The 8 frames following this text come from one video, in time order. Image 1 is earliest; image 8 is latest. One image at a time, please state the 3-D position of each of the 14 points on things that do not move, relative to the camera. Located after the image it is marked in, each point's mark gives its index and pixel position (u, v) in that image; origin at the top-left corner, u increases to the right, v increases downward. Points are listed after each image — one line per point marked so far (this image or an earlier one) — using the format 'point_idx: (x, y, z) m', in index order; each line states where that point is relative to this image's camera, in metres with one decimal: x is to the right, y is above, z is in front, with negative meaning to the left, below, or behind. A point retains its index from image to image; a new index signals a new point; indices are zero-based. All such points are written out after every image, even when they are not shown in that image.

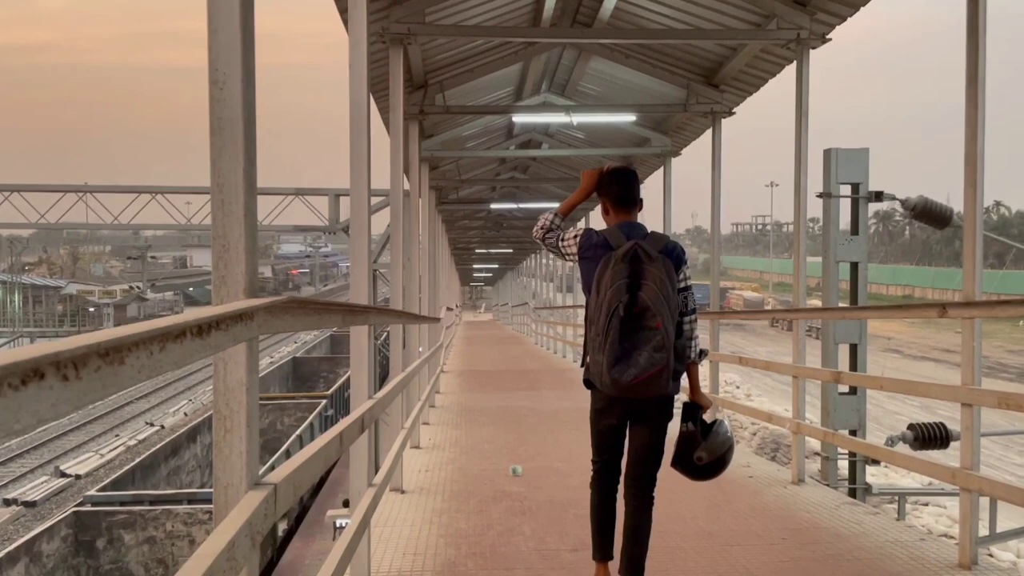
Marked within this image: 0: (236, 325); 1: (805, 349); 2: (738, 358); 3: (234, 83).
0: (-0.4, -0.1, +1.3) m
1: (+1.8, -0.4, +5.5) m
2: (+1.6, -0.5, +6.0) m
3: (-0.5, +0.4, +1.5) m
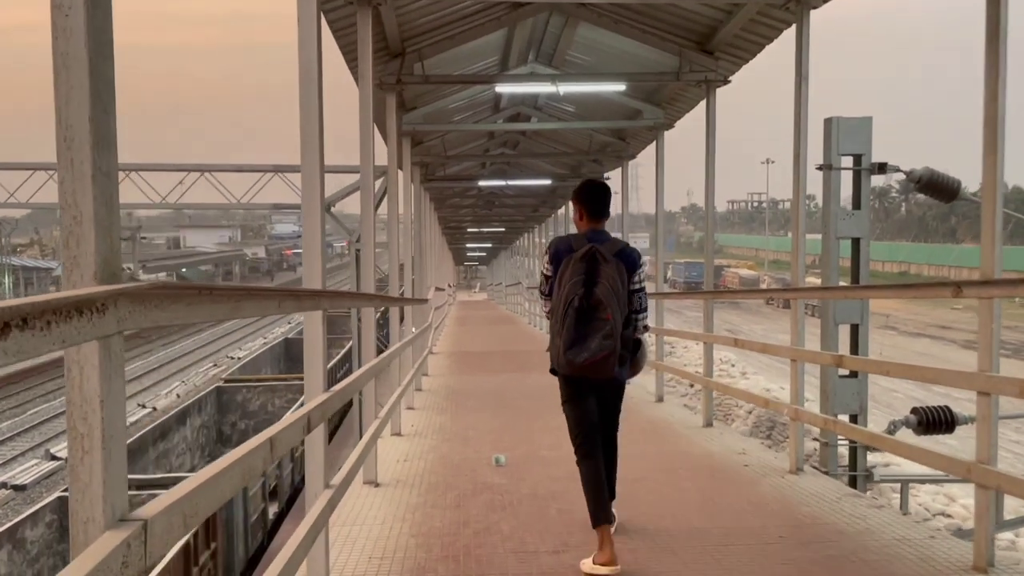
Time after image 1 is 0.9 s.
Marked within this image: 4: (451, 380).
0: (-0.5, 0.0, +1.0) m
1: (+1.7, -0.2, +5.2) m
2: (+1.4, -0.3, +5.7) m
3: (-0.6, +0.4, +1.2) m
4: (-0.8, -1.1, +10.8) m
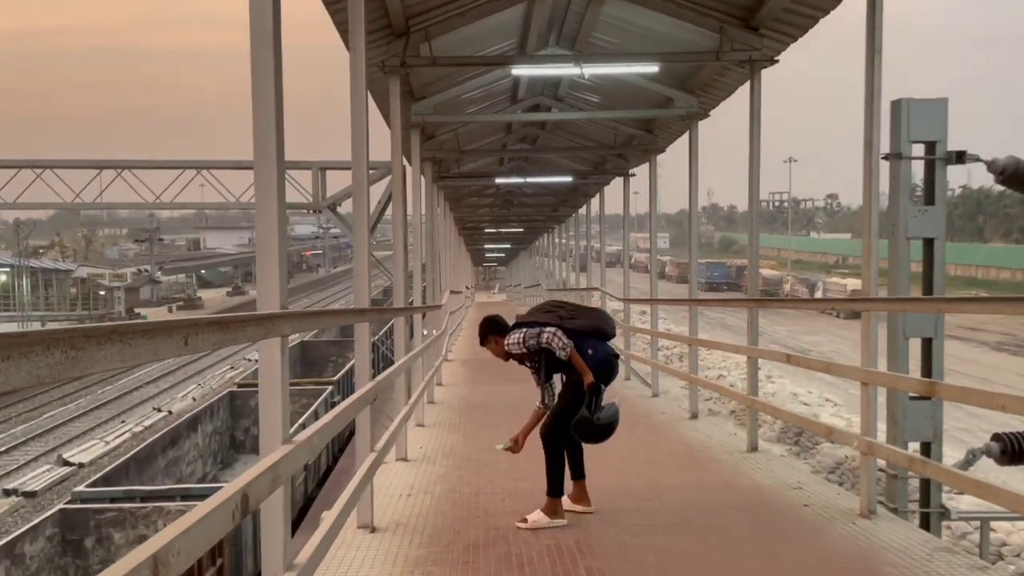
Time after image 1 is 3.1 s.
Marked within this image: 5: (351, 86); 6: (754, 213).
0: (-0.5, -0.1, +0.3) m
1: (+1.8, -0.3, +4.4) m
2: (+1.6, -0.4, +5.0) m
3: (-0.6, +0.3, +0.5) m
4: (-0.5, -1.2, +10.1) m
5: (-0.9, +1.1, +4.7) m
6: (+1.7, +0.5, +6.0) m
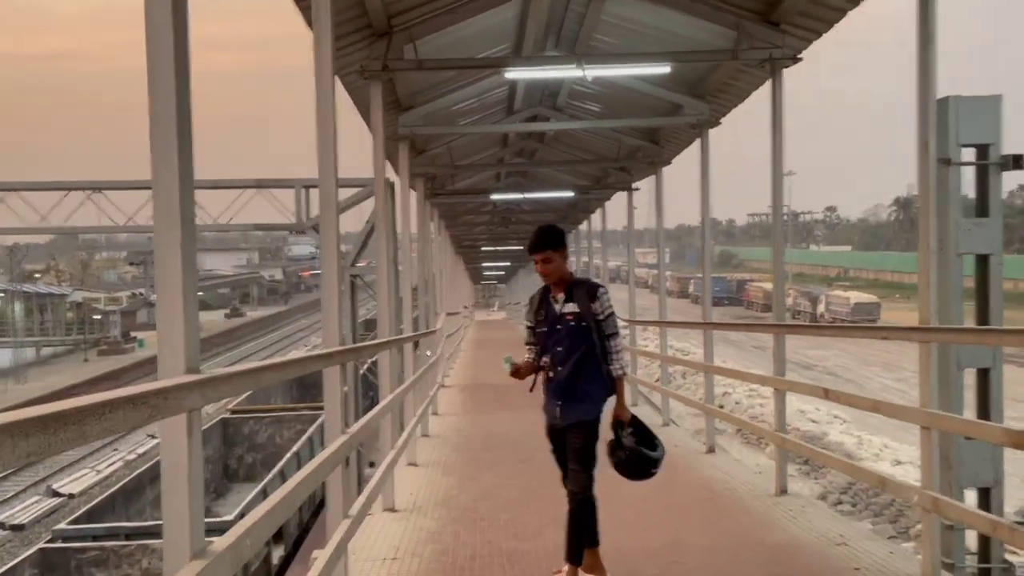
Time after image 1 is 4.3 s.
0: (-0.5, -0.2, -0.3) m
1: (+1.8, -0.4, +3.8) m
2: (+1.6, -0.5, +4.3) m
3: (-0.6, +0.3, -0.1) m
4: (-0.5, -1.4, +9.4) m
5: (-0.9, +0.9, +4.1) m
6: (+1.7, +0.4, +5.4) m
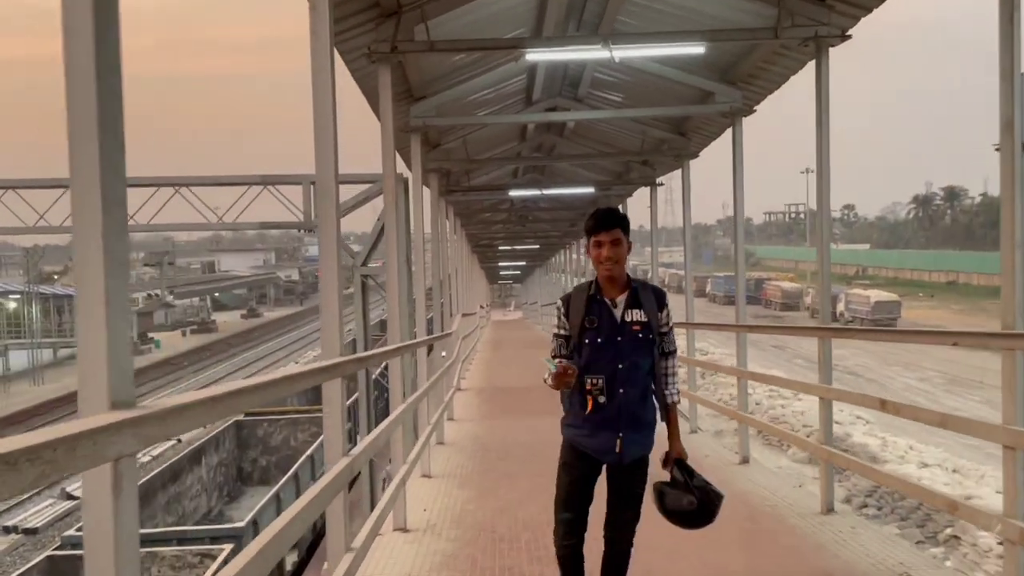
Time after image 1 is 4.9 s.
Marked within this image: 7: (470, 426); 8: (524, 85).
0: (-0.5, -0.2, -0.7) m
1: (+1.9, -0.4, +3.4) m
2: (+1.7, -0.5, +3.9) m
3: (-0.6, +0.3, -0.5) m
4: (-0.3, -1.4, +9.0) m
5: (-0.8, +0.9, +3.7) m
6: (+1.8, +0.4, +5.0) m
7: (-0.4, -1.4, +9.1) m
8: (+0.1, +1.7, +7.4) m
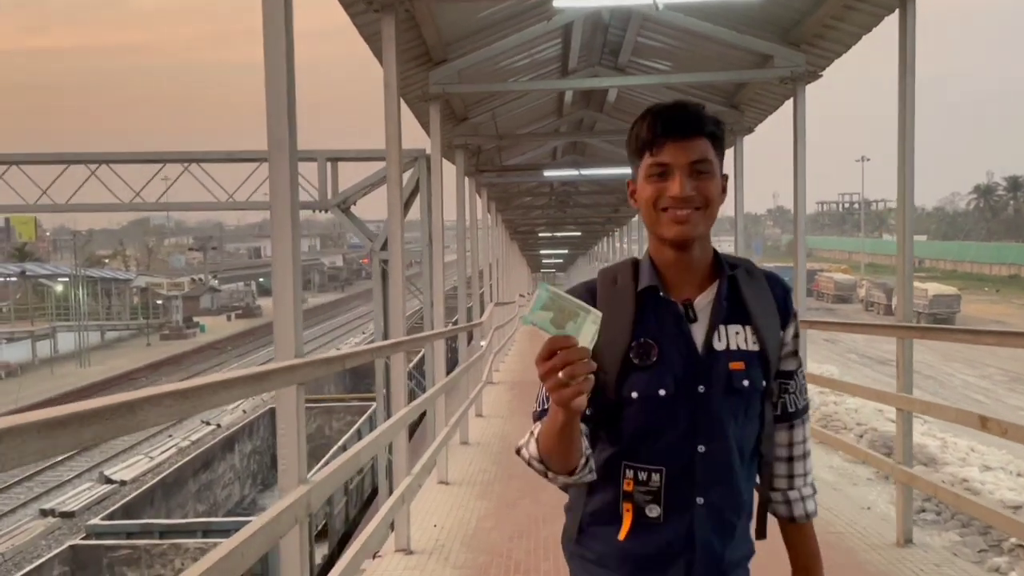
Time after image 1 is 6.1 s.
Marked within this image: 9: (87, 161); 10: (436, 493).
0: (-0.7, -0.2, -1.3) m
1: (+1.9, -0.4, +2.6) m
2: (+1.7, -0.5, +3.1) m
3: (-0.7, +0.3, -1.2) m
4: (0.0, -1.3, +8.4) m
5: (-0.7, +1.0, +3.1) m
6: (+1.9, +0.4, +4.2) m
7: (-0.1, -1.3, +8.4) m
8: (+0.4, +1.8, +6.7) m
9: (-3.9, +1.2, +7.9) m
10: (-0.5, -1.3, +5.5) m
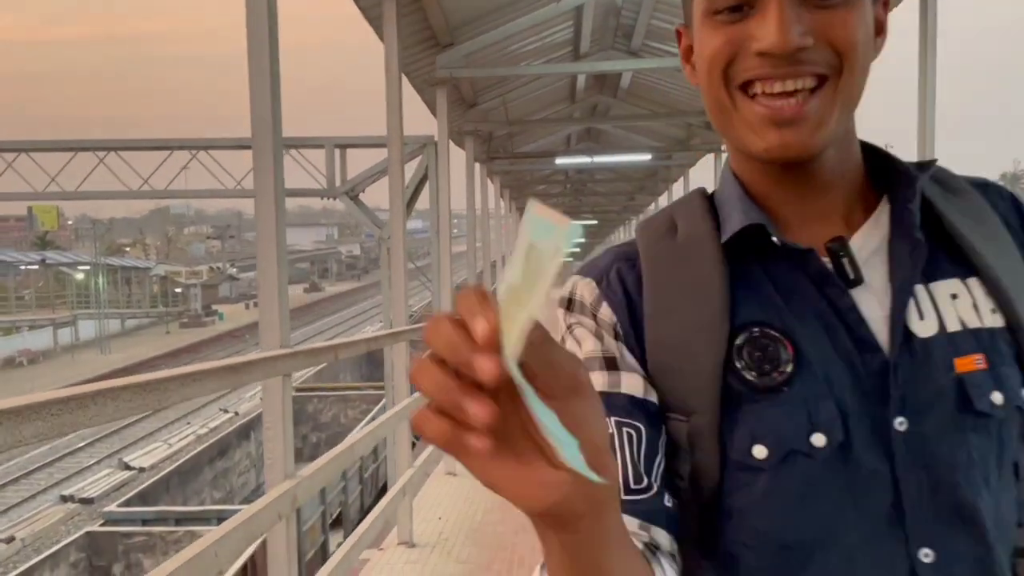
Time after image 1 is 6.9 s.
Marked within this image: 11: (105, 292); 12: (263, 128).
0: (-0.8, -0.2, -1.4) m
1: (+1.9, -0.3, +2.4) m
2: (+1.7, -0.4, +3.0) m
3: (-0.8, +0.2, -1.2) m
4: (+0.1, -1.2, +8.3) m
5: (-0.7, +1.0, +3.0) m
6: (+1.9, +0.5, +4.0) m
7: (0.0, -1.2, +8.3) m
8: (+0.4, +1.9, +6.6) m
9: (-3.8, +1.3, +7.9) m
10: (-0.4, -1.2, +5.4) m
11: (-2.3, 0.0, +4.8) m
12: (-0.7, +0.6, +3.0) m
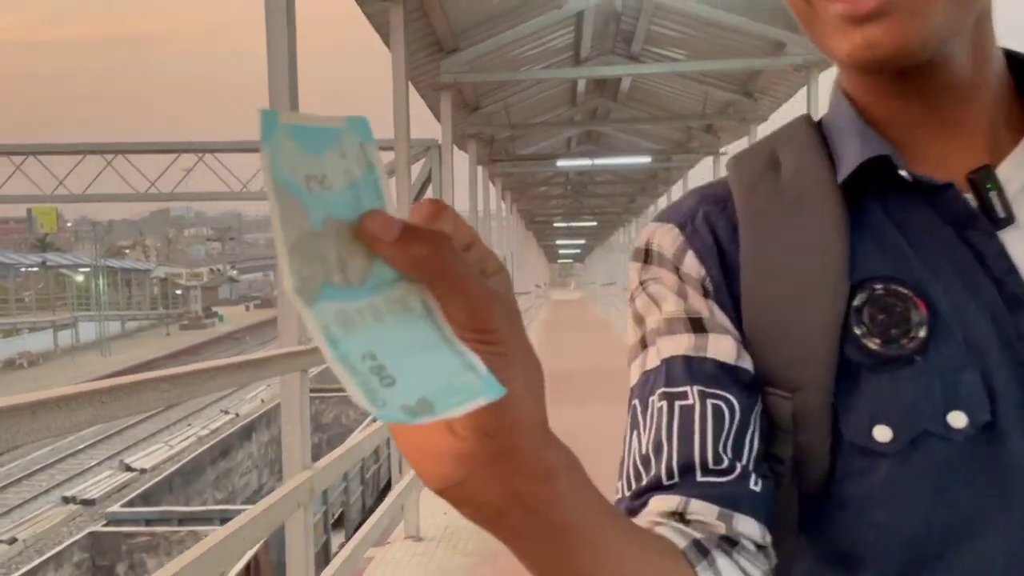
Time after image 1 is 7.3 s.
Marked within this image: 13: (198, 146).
0: (-0.8, -0.2, -1.3) m
1: (+2.0, -0.3, +2.5) m
2: (+1.7, -0.4, +3.1) m
3: (-0.8, +0.3, -1.1) m
4: (+0.1, -1.2, +8.4) m
5: (-0.7, +1.0, +3.1) m
6: (+1.9, +0.5, +4.1) m
7: (0.0, -1.2, +8.4) m
8: (+0.5, +1.9, +6.7) m
9: (-3.8, +1.3, +8.0) m
10: (-0.4, -1.2, +5.5) m
11: (-2.3, 0.0, +4.9) m
12: (-0.7, +0.6, +3.1) m
13: (-2.9, +1.3, +8.0) m
